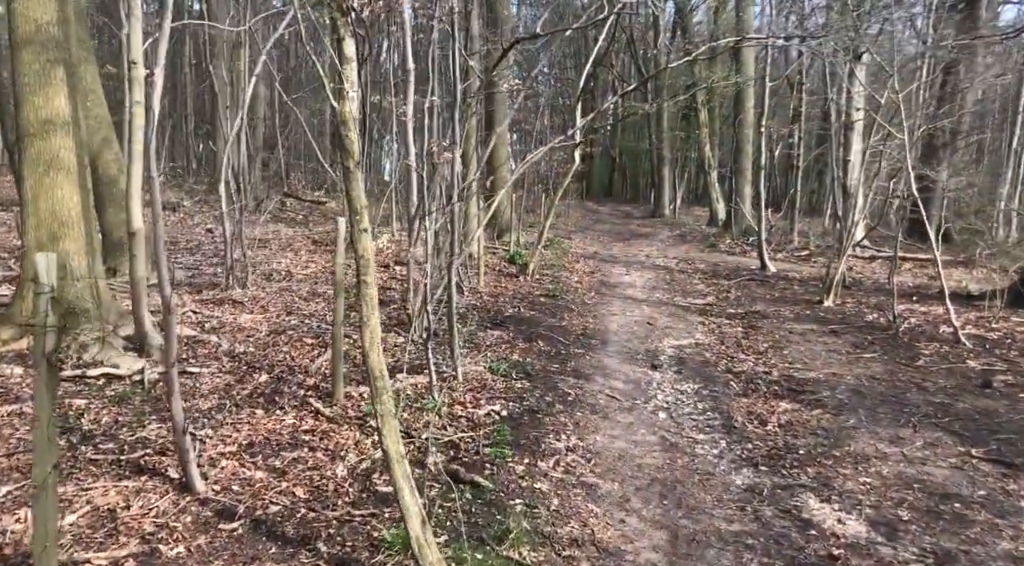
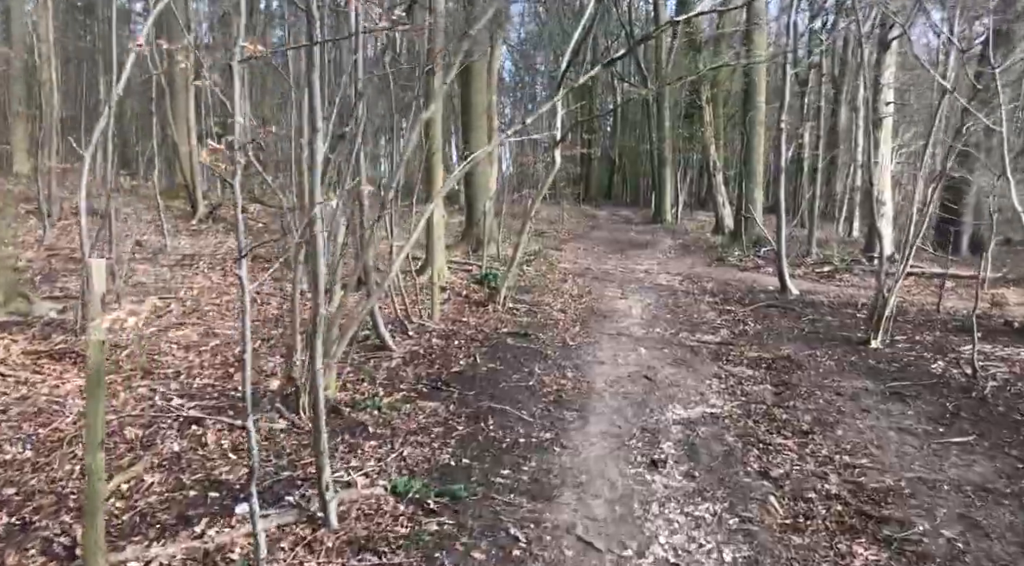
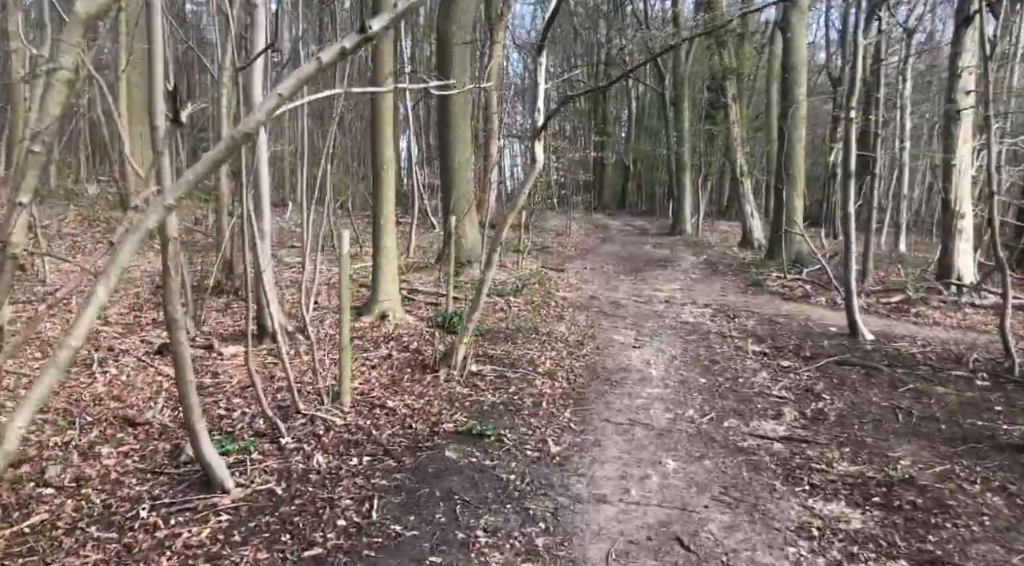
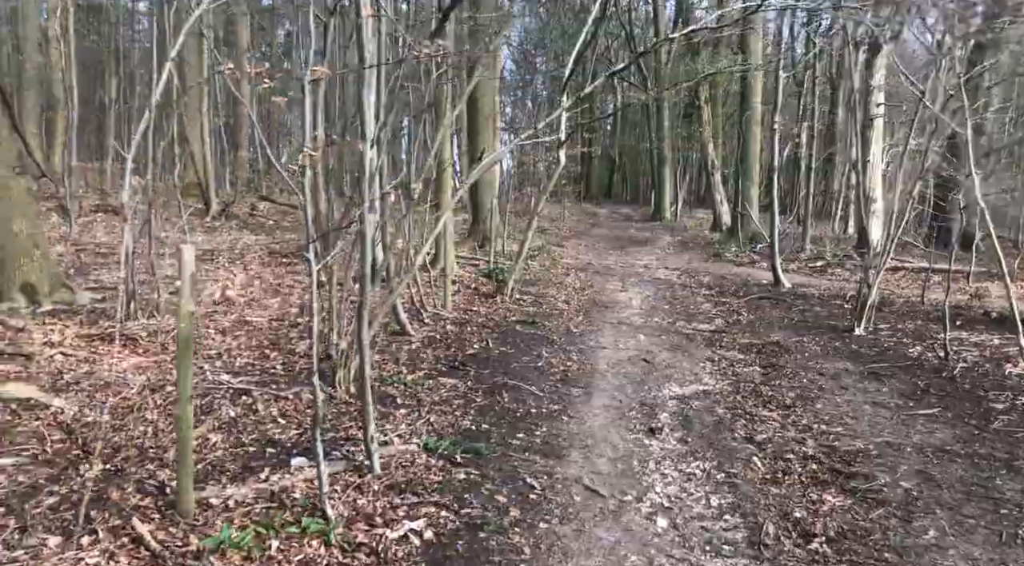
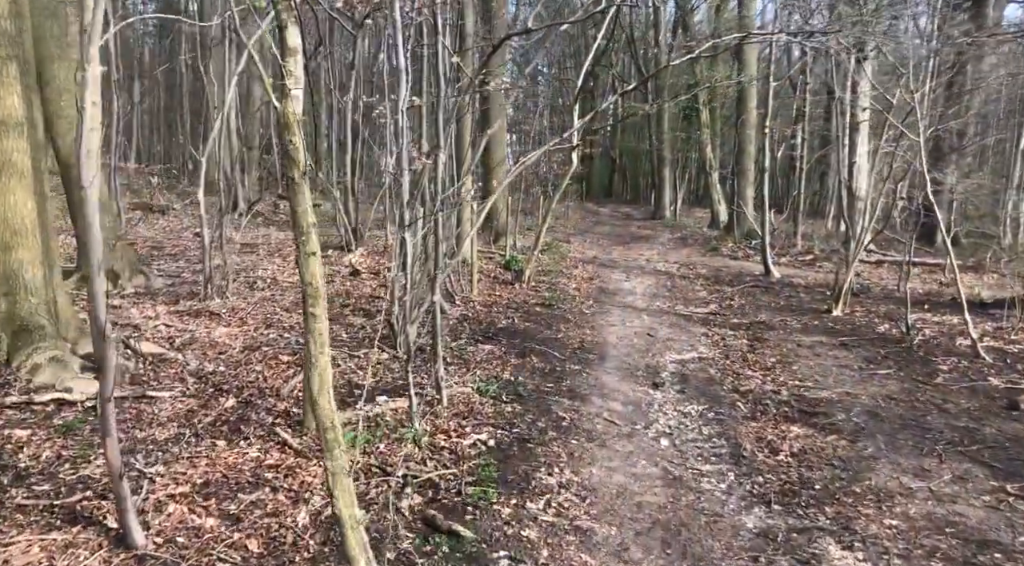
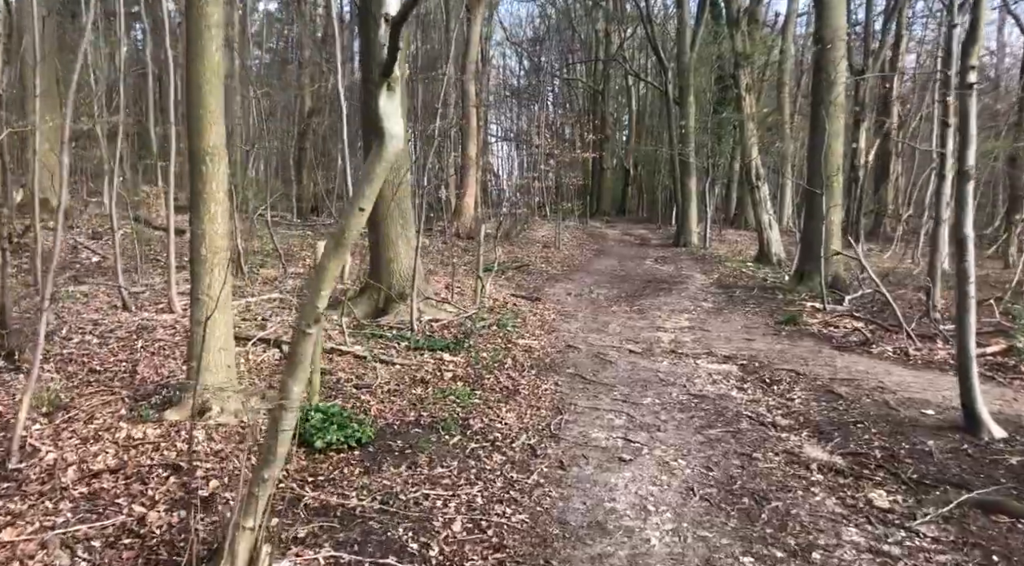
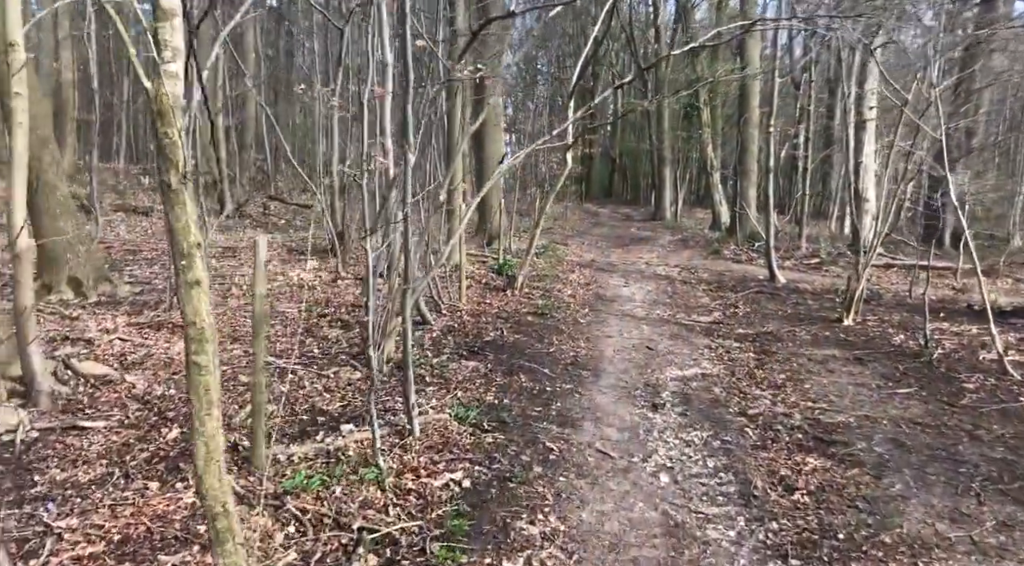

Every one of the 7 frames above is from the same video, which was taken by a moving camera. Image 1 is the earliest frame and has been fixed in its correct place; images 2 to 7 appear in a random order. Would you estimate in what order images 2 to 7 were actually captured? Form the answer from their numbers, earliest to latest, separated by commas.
5, 7, 4, 2, 3, 6
